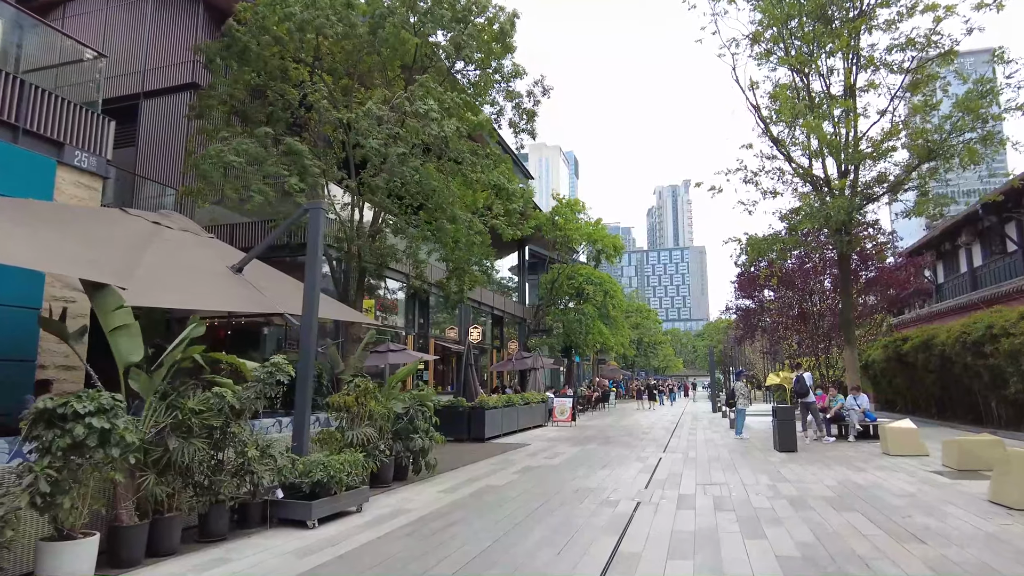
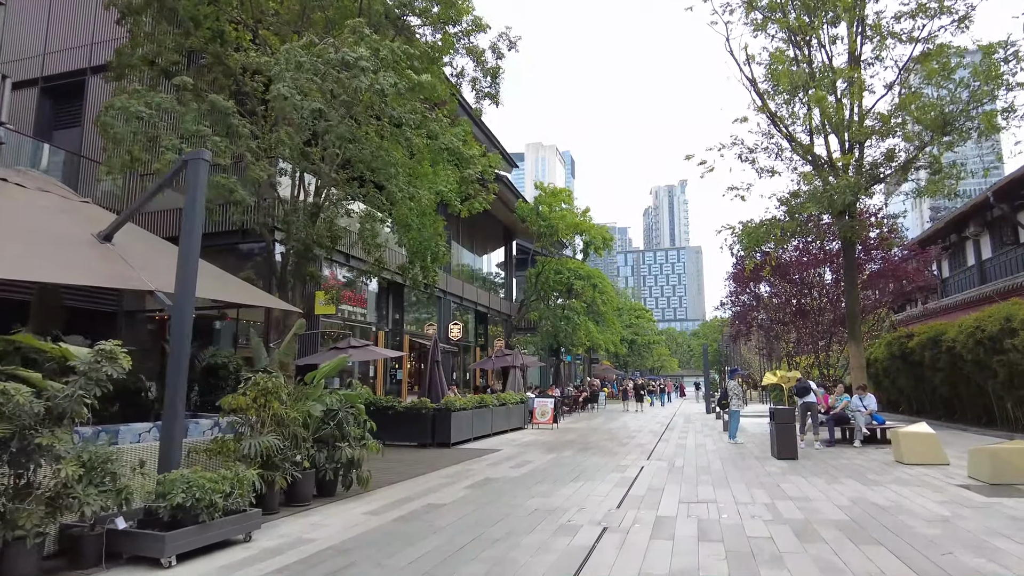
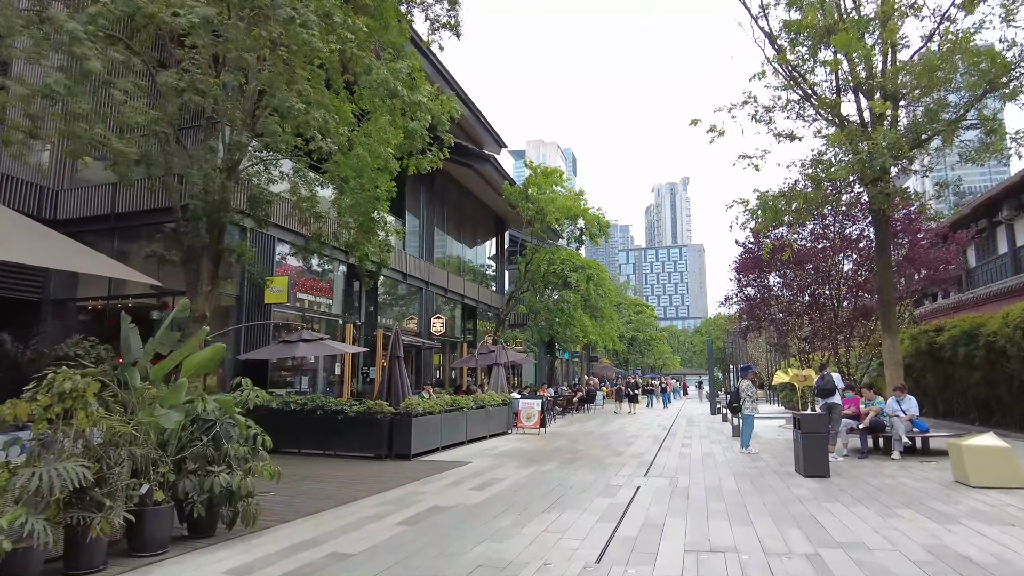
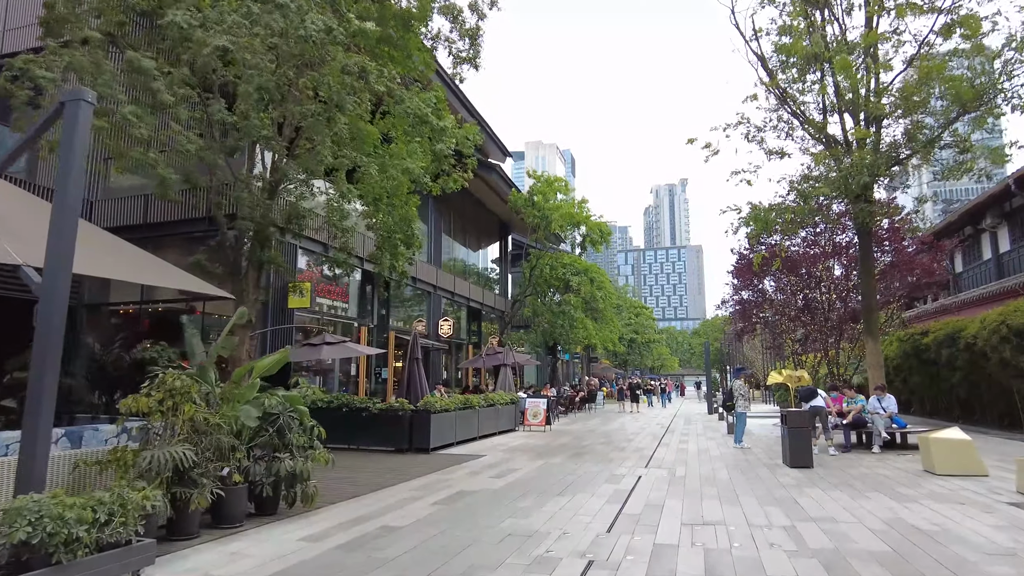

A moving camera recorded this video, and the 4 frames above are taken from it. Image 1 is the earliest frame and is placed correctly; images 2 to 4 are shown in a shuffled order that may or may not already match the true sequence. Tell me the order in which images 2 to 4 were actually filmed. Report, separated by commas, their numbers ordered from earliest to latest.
2, 4, 3
